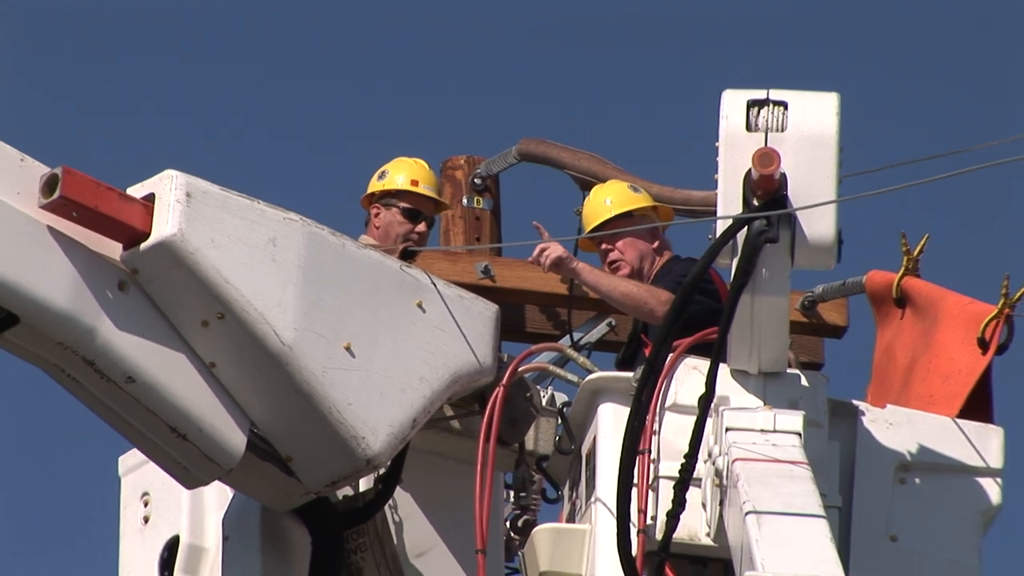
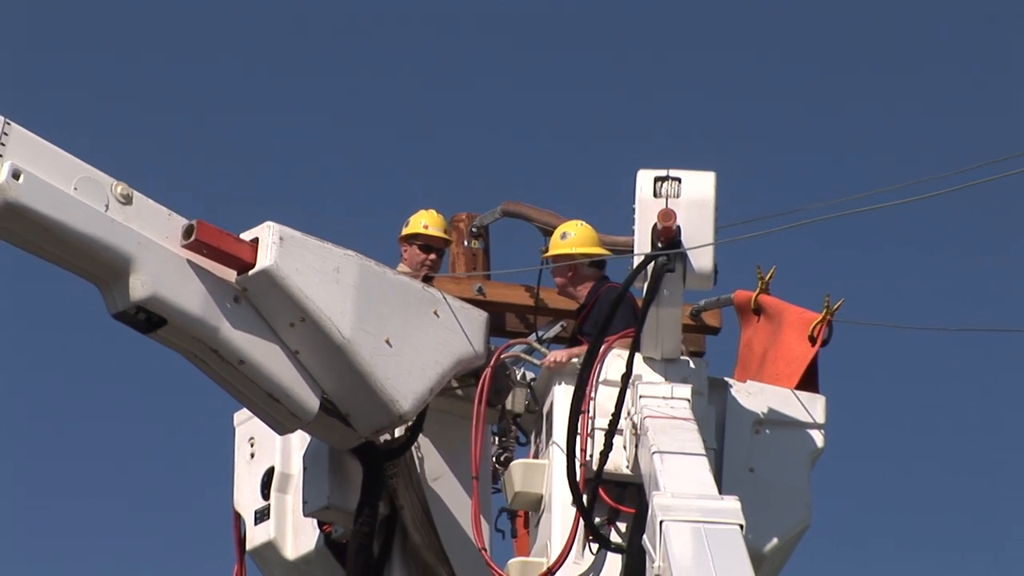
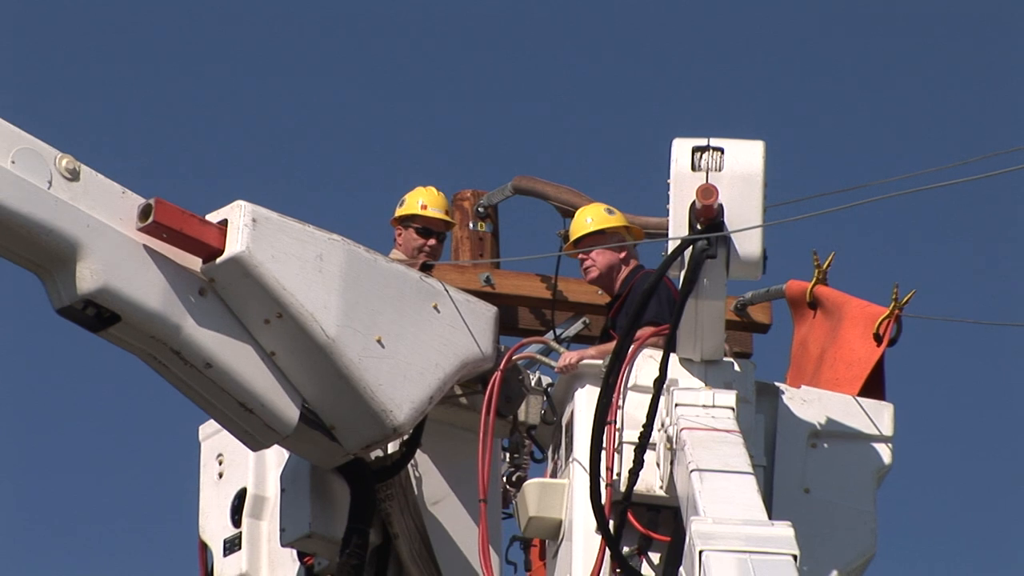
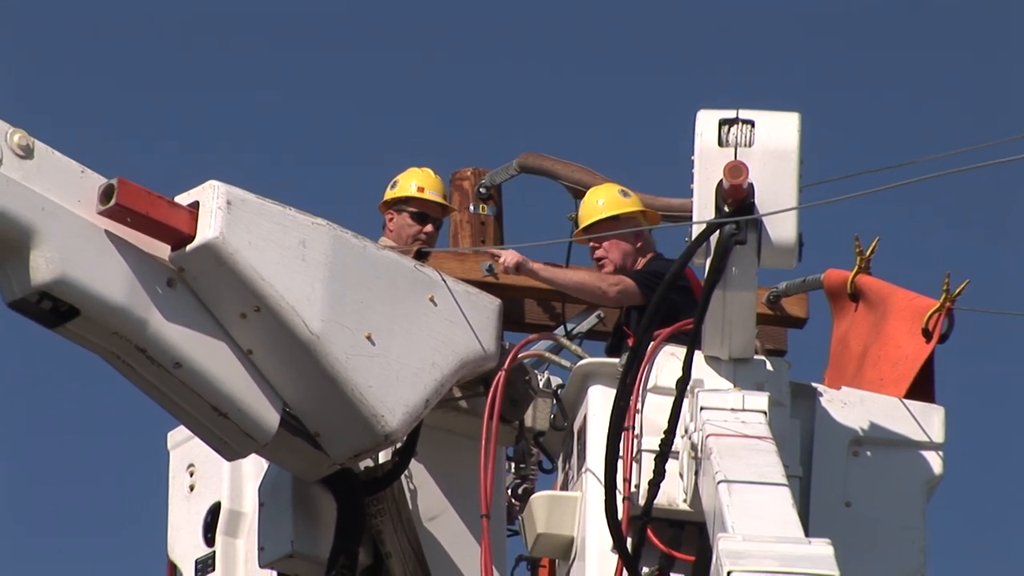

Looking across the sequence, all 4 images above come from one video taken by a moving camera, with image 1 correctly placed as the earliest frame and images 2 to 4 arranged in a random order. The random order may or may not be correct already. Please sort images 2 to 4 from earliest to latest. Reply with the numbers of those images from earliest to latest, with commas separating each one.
4, 3, 2
